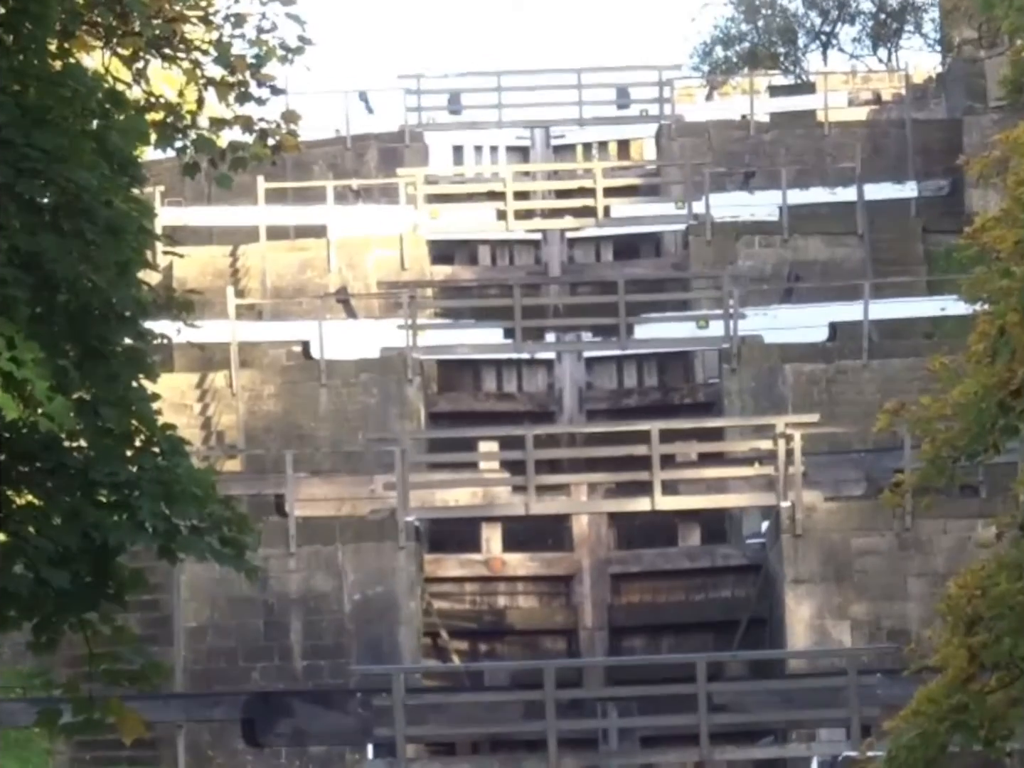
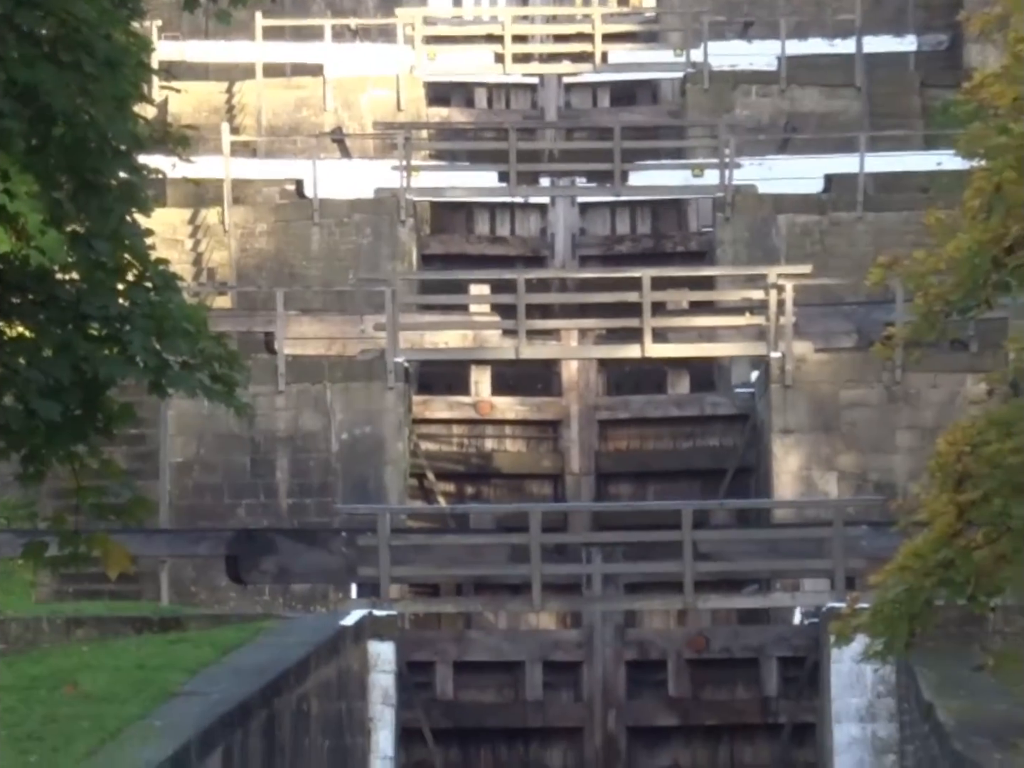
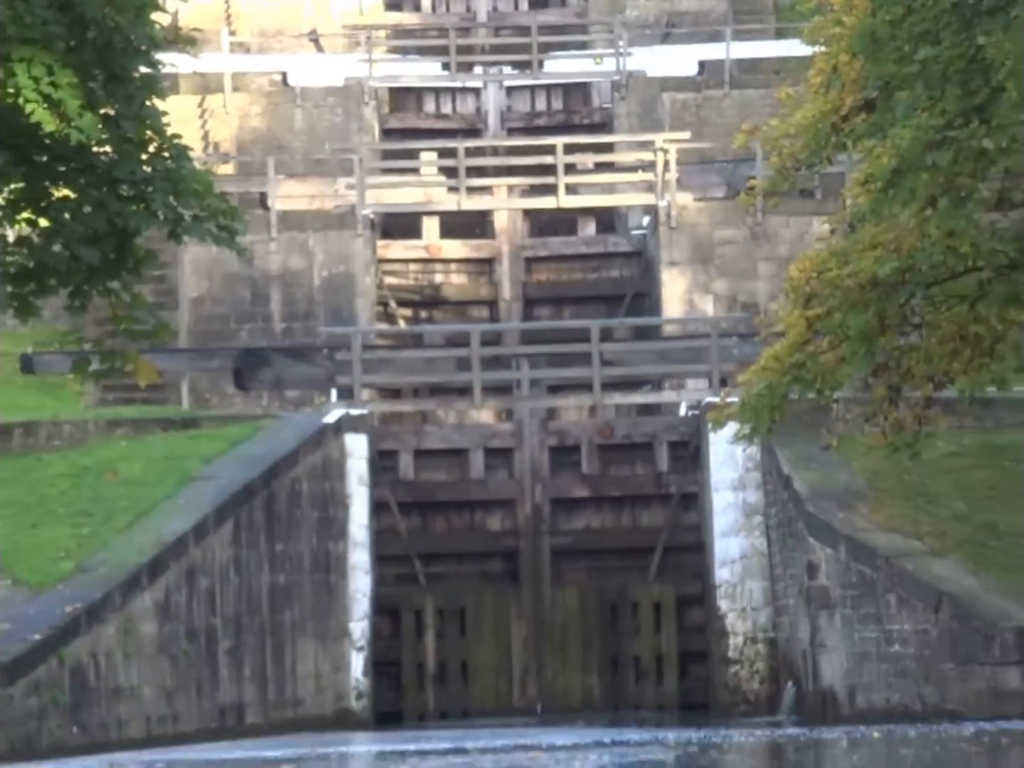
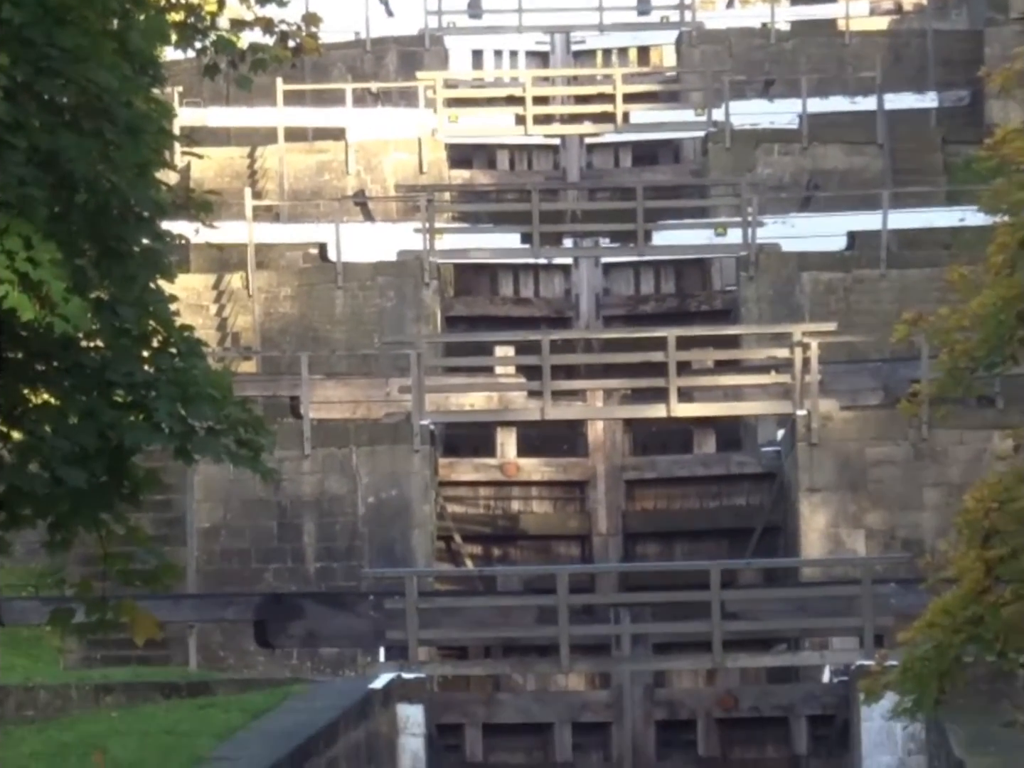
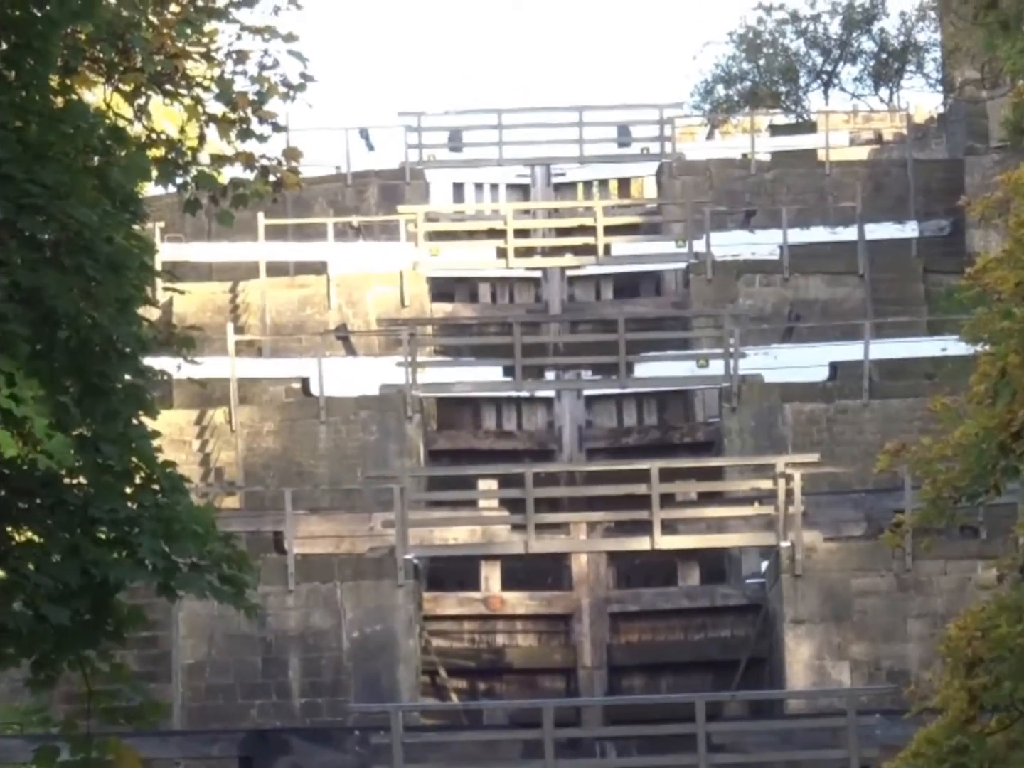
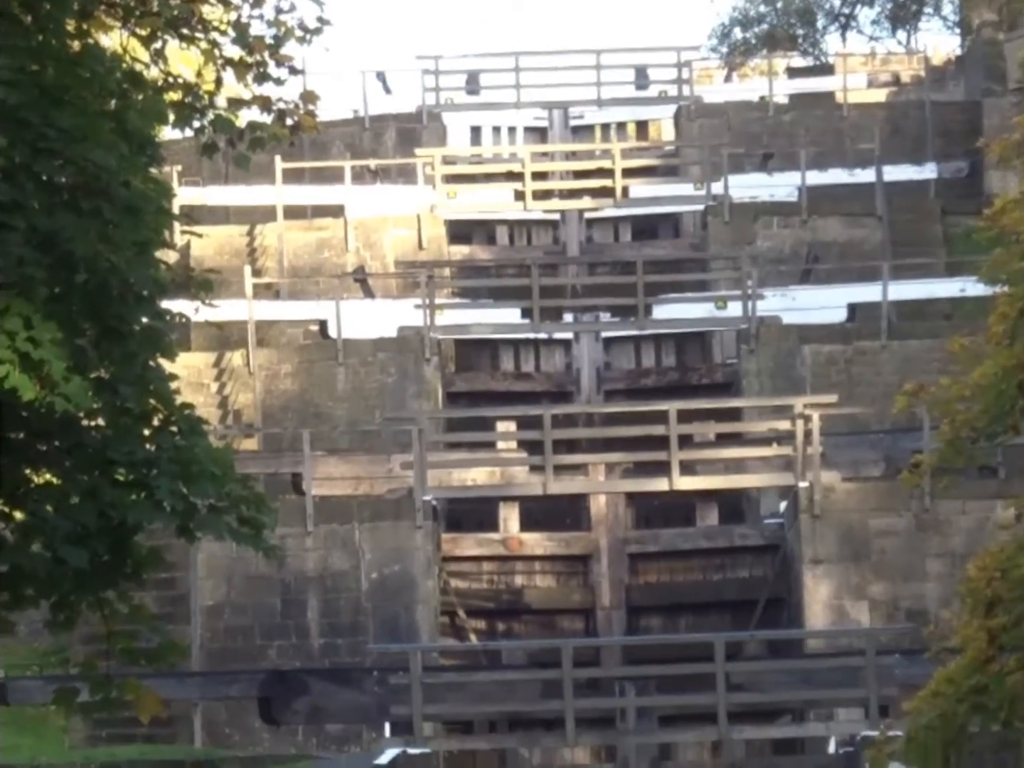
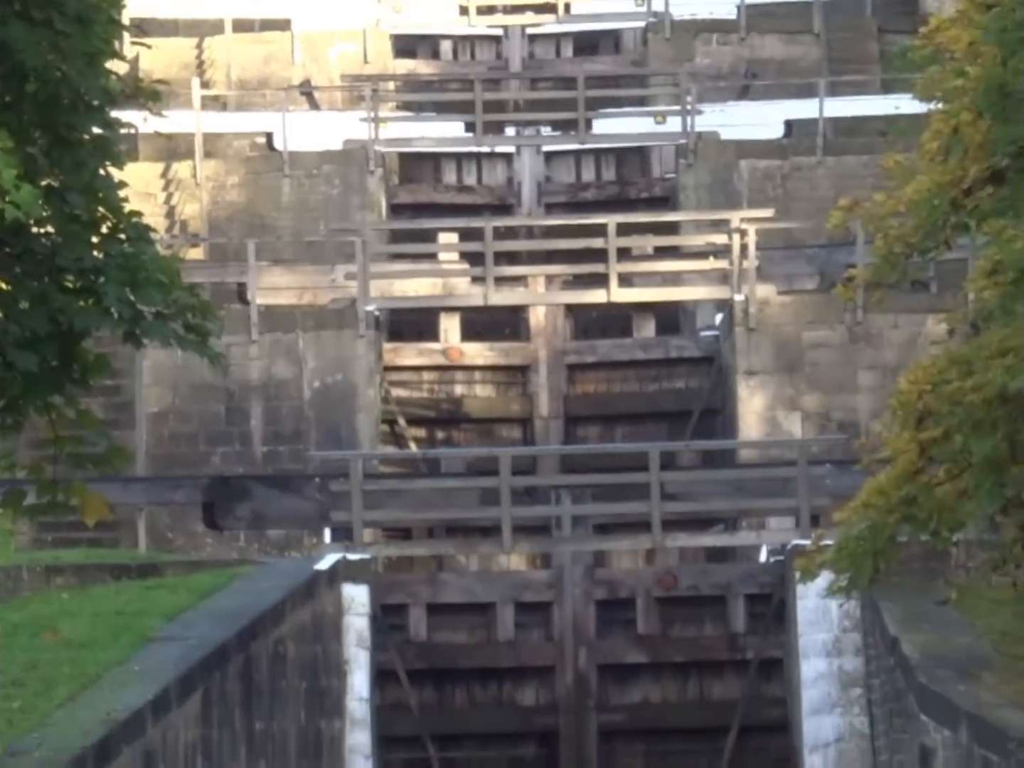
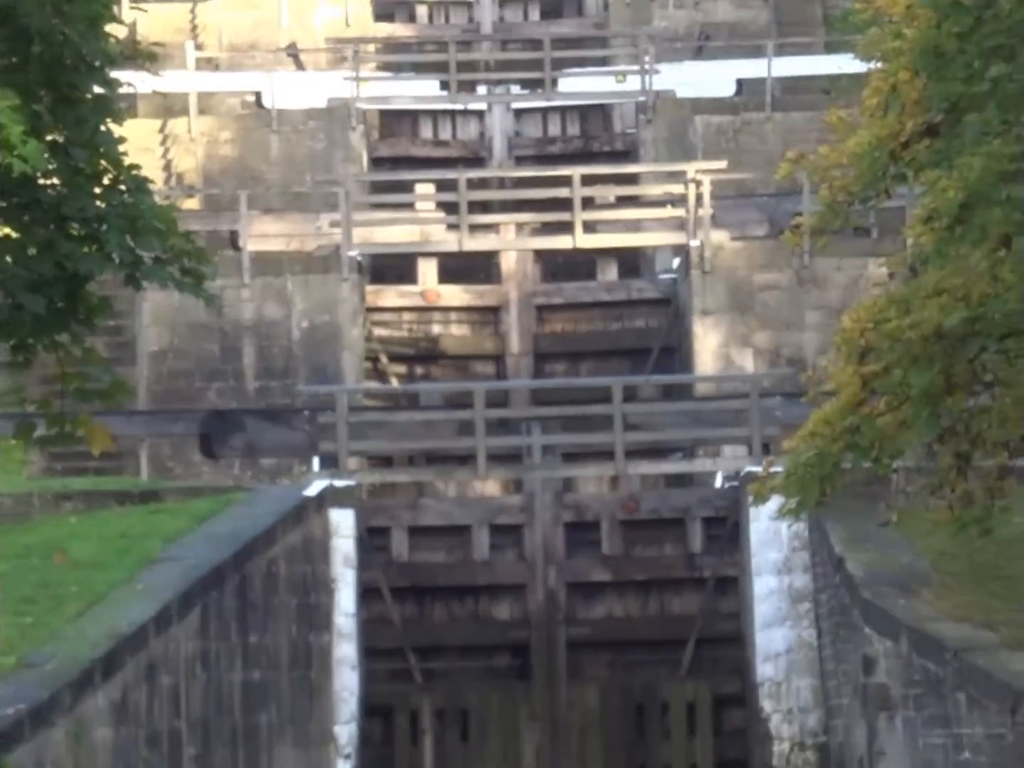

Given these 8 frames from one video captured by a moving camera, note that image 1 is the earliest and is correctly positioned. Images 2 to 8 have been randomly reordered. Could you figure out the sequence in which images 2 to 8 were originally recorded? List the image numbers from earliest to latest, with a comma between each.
5, 6, 4, 2, 7, 8, 3
